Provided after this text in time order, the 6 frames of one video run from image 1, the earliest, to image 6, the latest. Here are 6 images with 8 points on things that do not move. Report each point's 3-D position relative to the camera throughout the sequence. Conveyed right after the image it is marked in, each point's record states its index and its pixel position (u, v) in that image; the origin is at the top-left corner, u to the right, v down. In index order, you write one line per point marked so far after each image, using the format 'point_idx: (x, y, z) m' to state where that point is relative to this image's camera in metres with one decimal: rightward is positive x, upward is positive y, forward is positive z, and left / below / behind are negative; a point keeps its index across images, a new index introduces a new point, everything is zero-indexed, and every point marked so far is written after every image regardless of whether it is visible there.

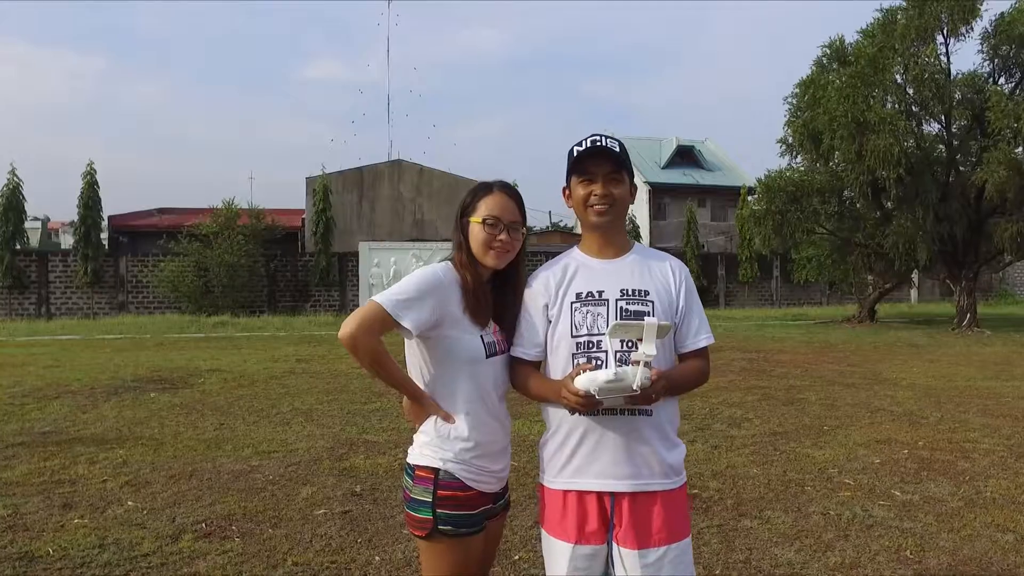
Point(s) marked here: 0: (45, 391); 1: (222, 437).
0: (-5.0, -1.1, +8.3) m
1: (-2.2, -1.2, +6.0) m
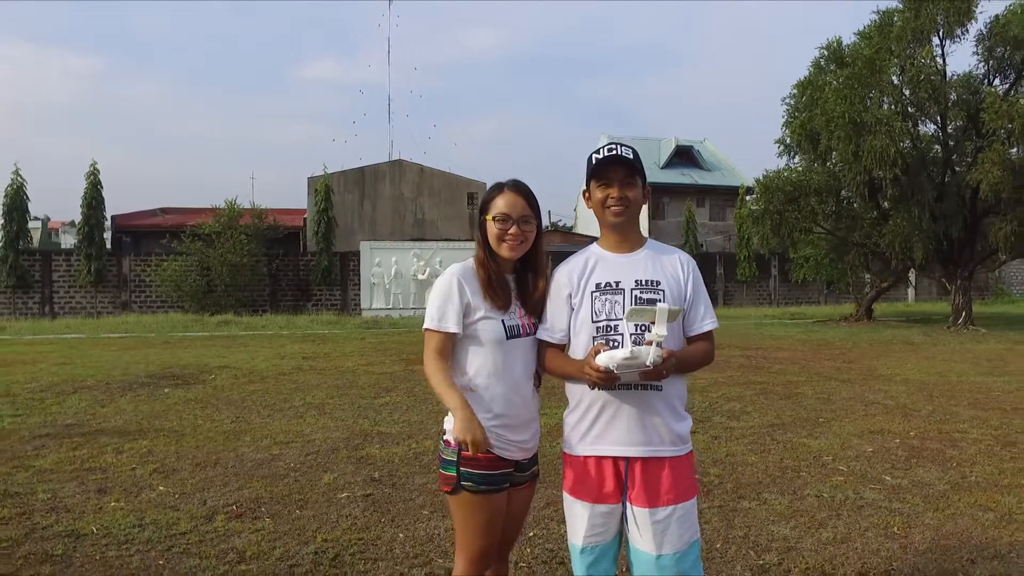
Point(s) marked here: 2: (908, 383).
0: (-5.0, -1.1, +8.6) m
1: (-2.2, -1.1, +6.2) m
2: (+4.6, -1.1, +9.0) m
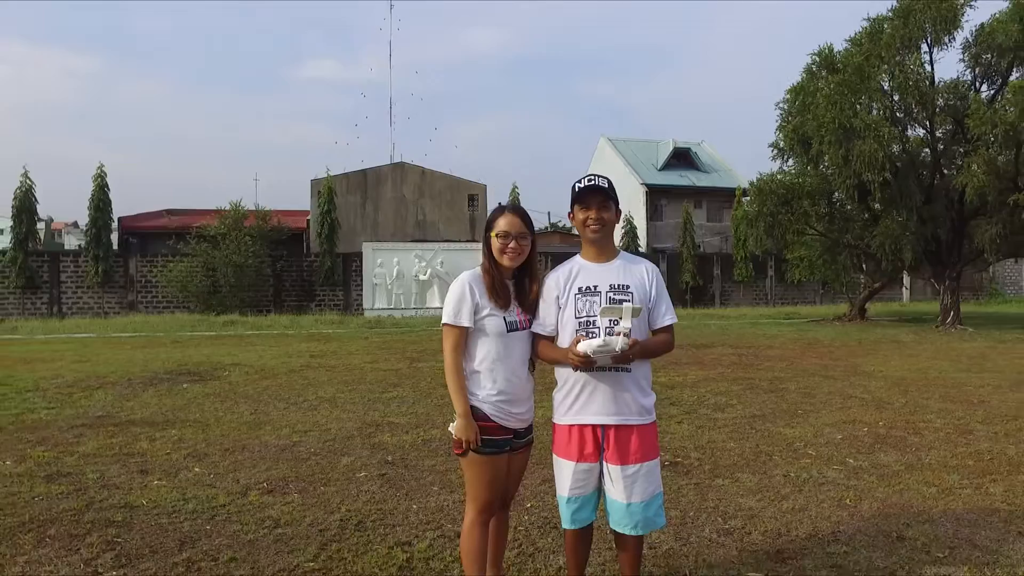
0: (-5.0, -1.1, +9.1) m
1: (-2.2, -1.1, +6.7) m
2: (+4.6, -1.1, +9.5) m
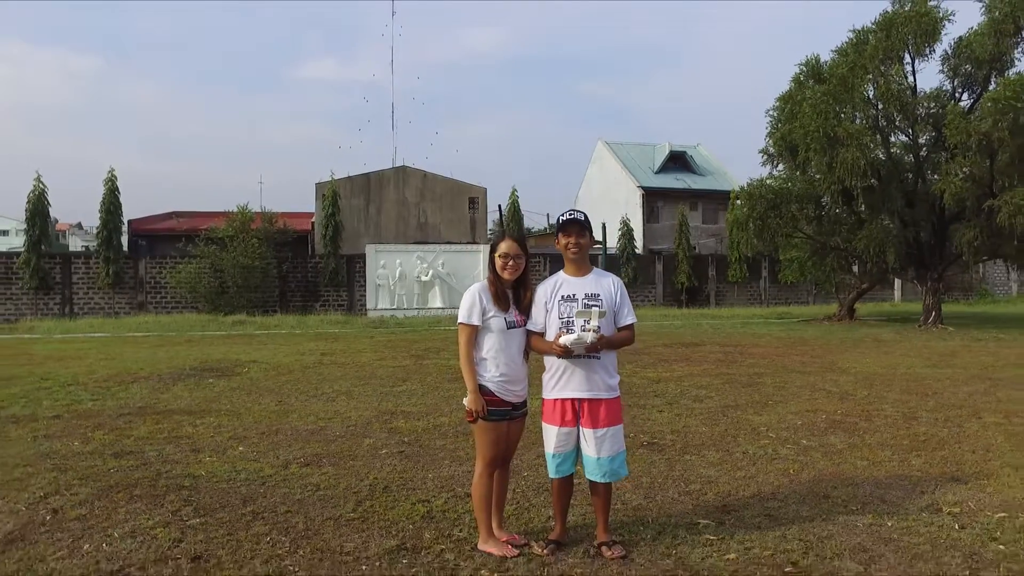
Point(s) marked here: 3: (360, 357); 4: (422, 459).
0: (-5.0, -1.1, +9.8) m
1: (-2.2, -1.2, +7.5) m
2: (+4.6, -1.1, +10.2) m
3: (-2.6, -1.2, +13.0) m
4: (-0.6, -1.1, +5.1) m
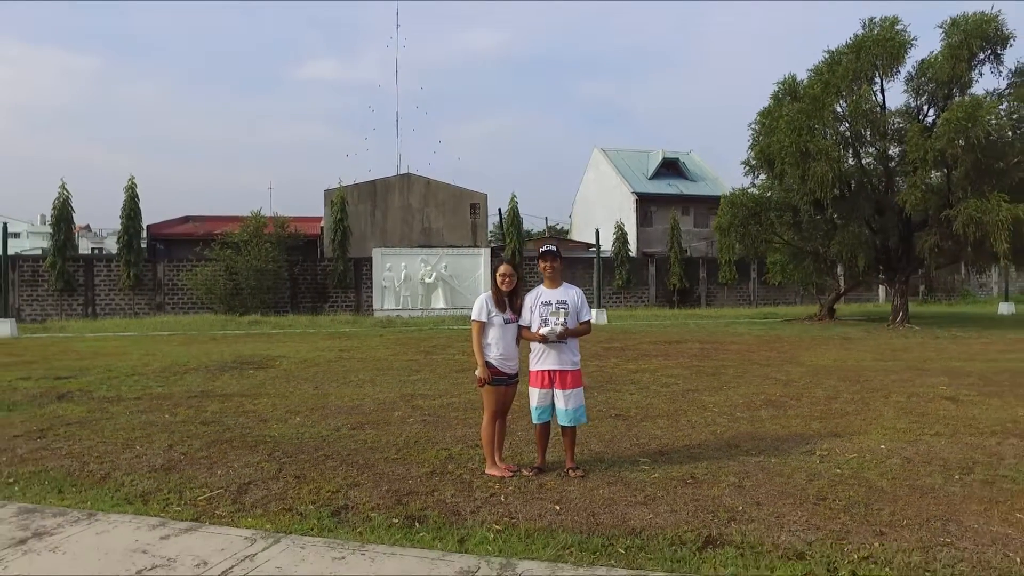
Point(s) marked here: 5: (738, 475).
0: (-5.0, -1.2, +11.4) m
1: (-2.2, -1.2, +9.0) m
2: (+4.6, -1.2, +11.8) m
3: (-2.6, -1.2, +14.6) m
4: (-0.6, -1.2, +6.7) m
5: (+1.4, -1.1, +4.7) m
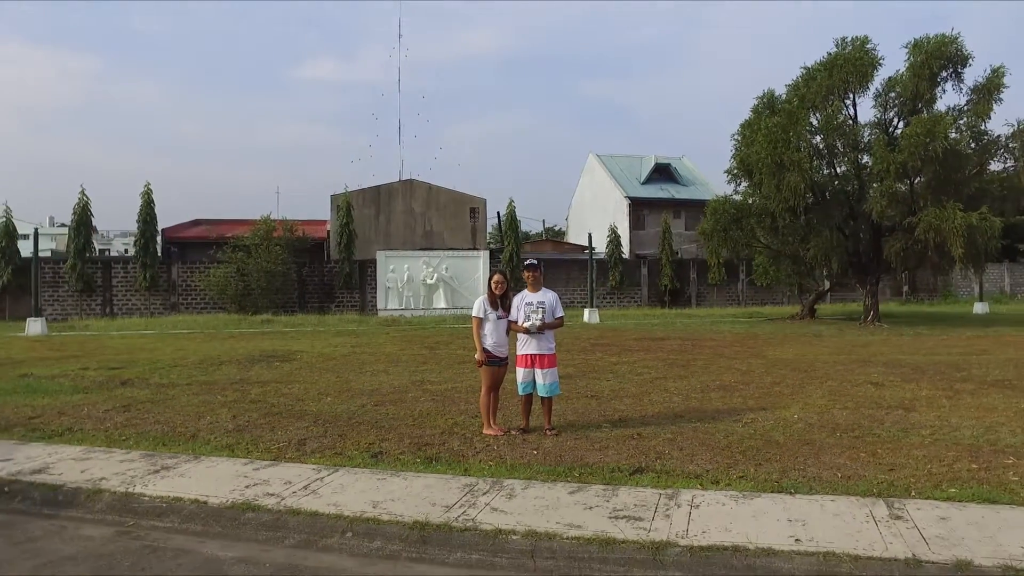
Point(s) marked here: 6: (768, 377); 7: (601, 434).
0: (-5.1, -1.2, +12.9) m
1: (-2.3, -1.3, +10.6) m
2: (+4.5, -1.2, +13.3) m
3: (-2.7, -1.3, +16.1) m
4: (-0.7, -1.2, +8.2) m
5: (+1.3, -1.2, +6.3) m
6: (+3.4, -1.2, +10.3) m
7: (+0.7, -1.2, +6.3) m
